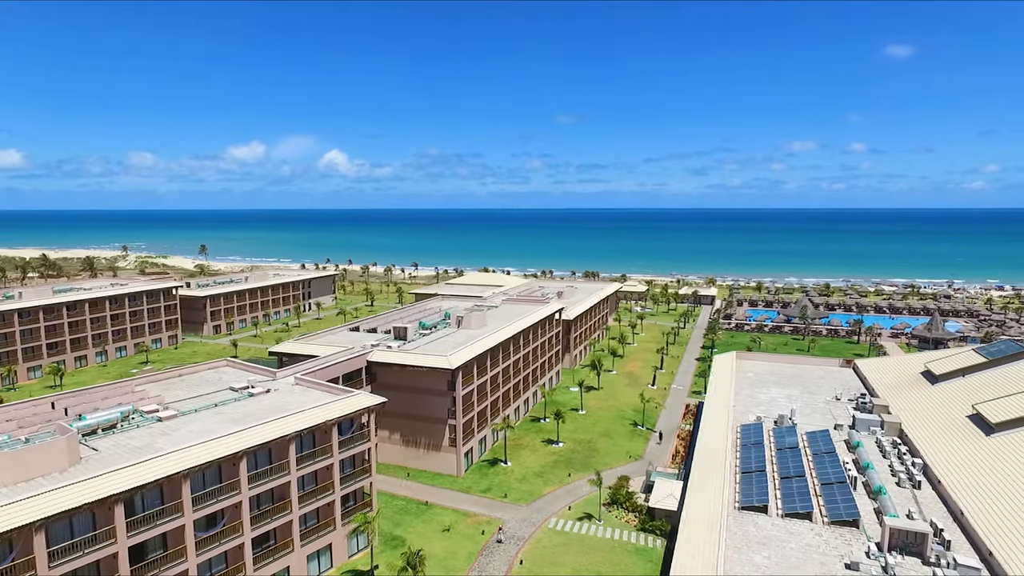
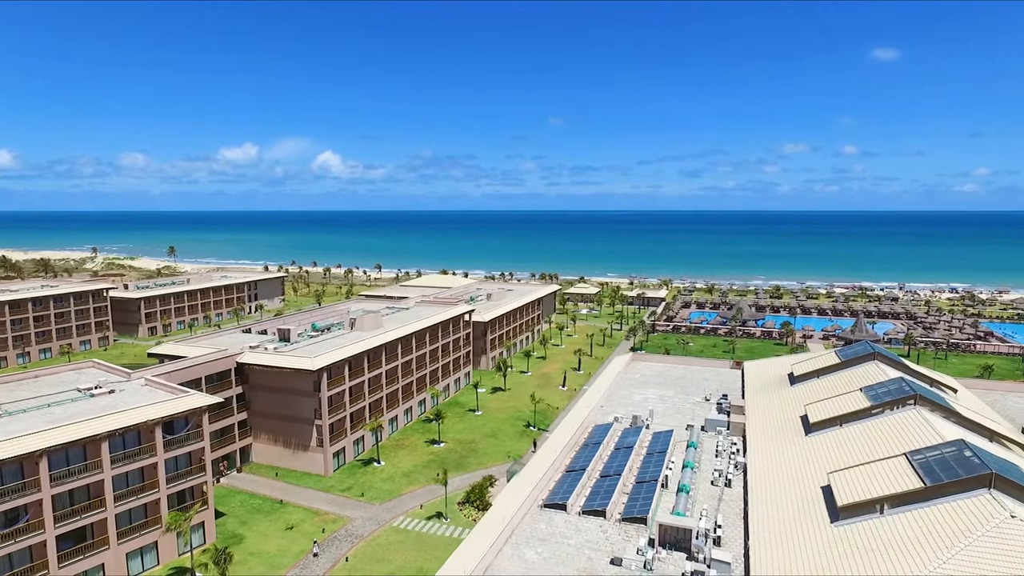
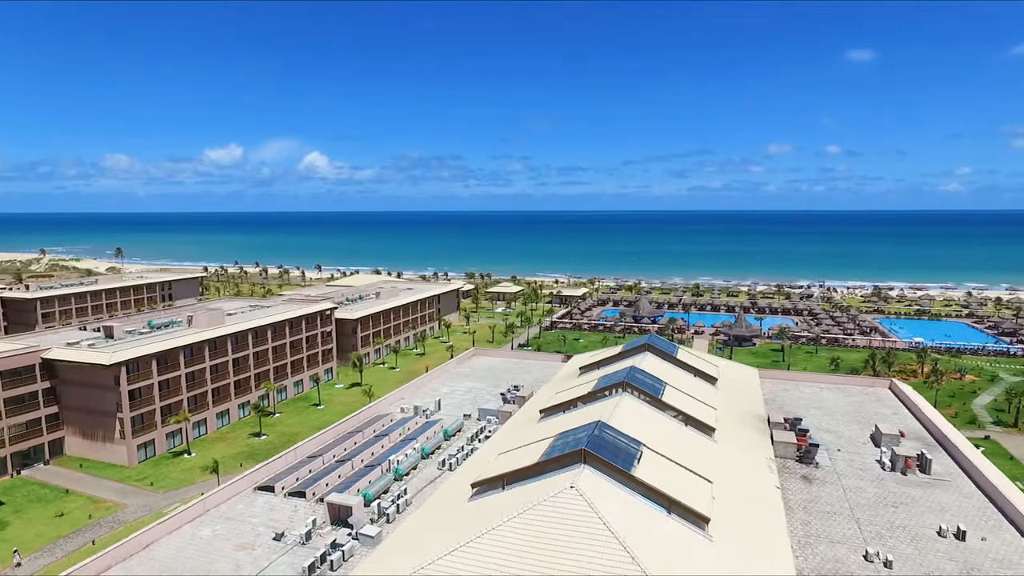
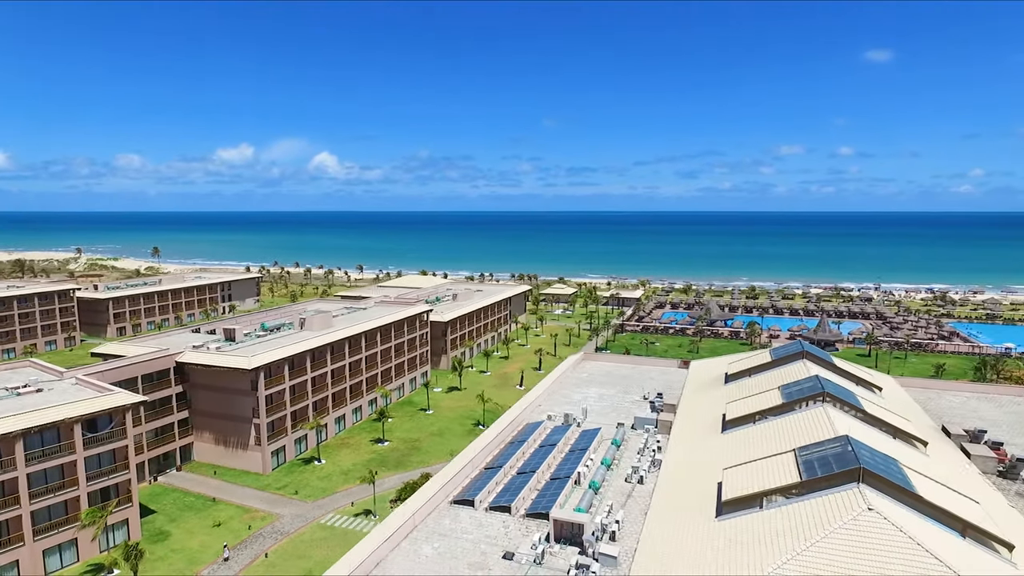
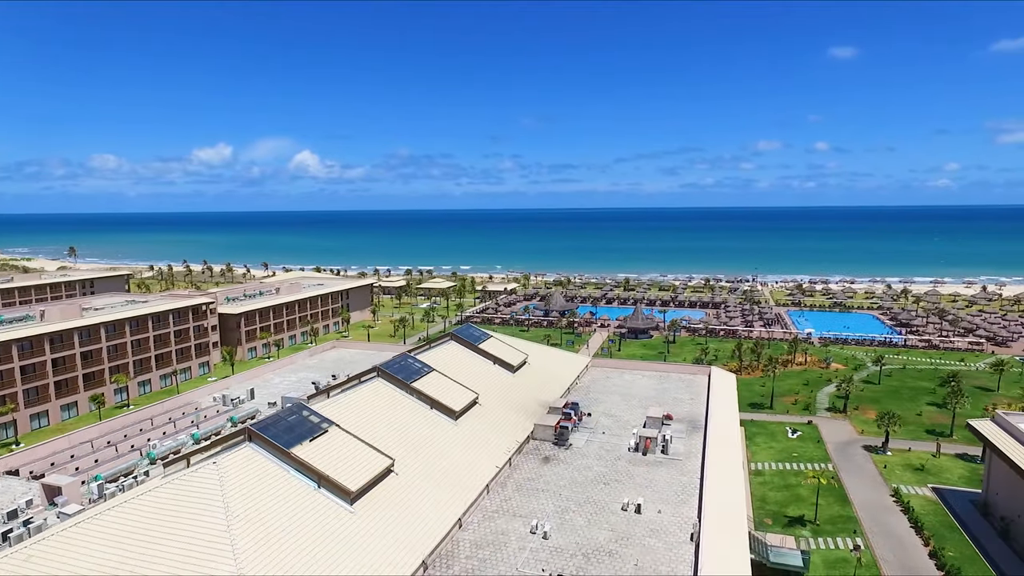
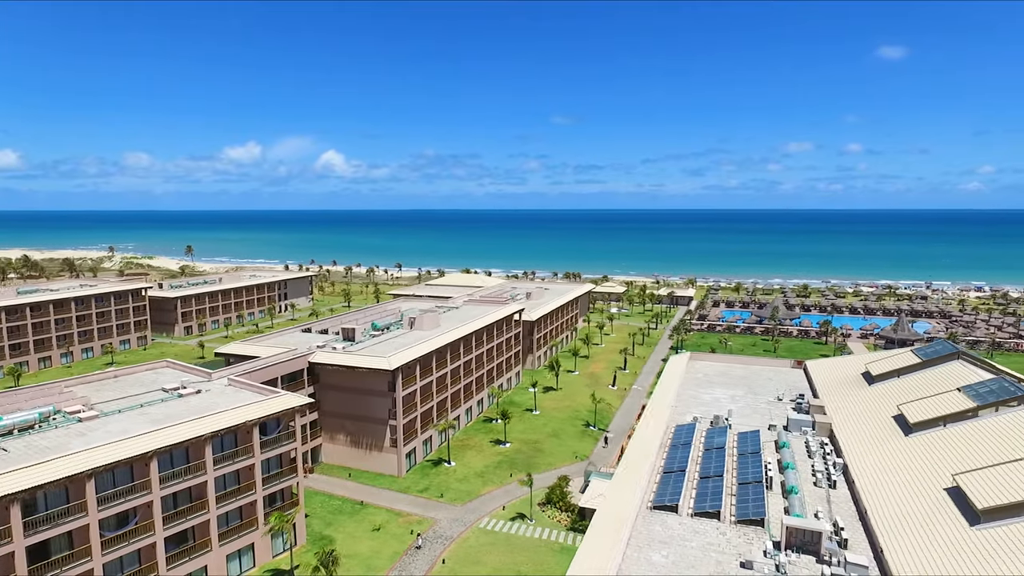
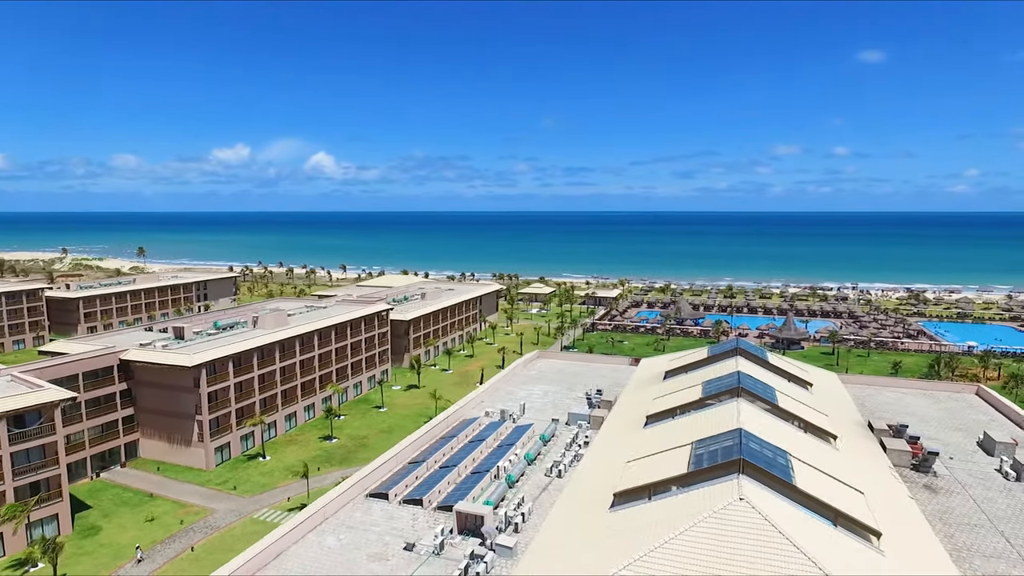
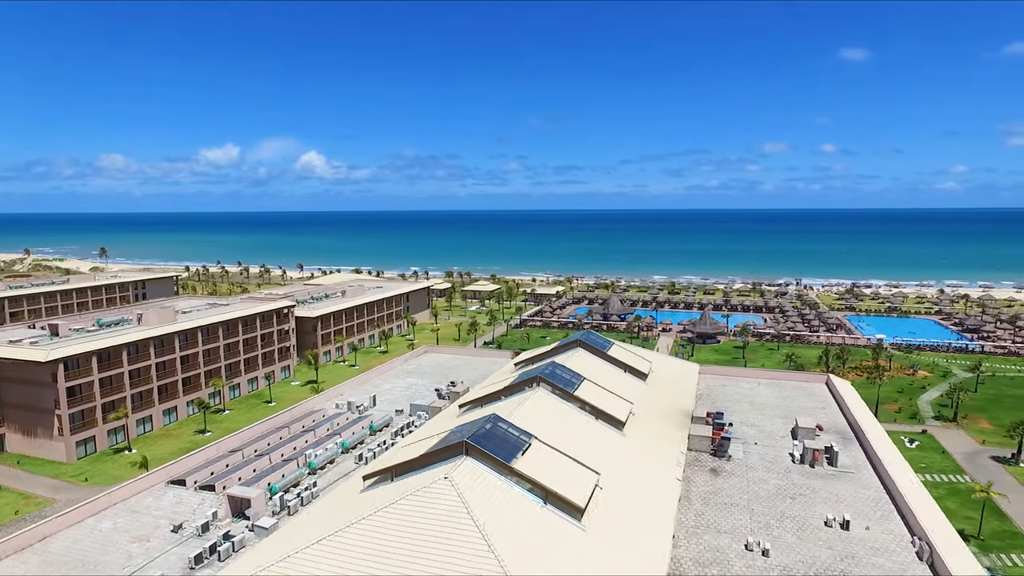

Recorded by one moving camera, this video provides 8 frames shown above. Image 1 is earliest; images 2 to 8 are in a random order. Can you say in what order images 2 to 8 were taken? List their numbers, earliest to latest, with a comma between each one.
6, 2, 4, 7, 3, 8, 5
